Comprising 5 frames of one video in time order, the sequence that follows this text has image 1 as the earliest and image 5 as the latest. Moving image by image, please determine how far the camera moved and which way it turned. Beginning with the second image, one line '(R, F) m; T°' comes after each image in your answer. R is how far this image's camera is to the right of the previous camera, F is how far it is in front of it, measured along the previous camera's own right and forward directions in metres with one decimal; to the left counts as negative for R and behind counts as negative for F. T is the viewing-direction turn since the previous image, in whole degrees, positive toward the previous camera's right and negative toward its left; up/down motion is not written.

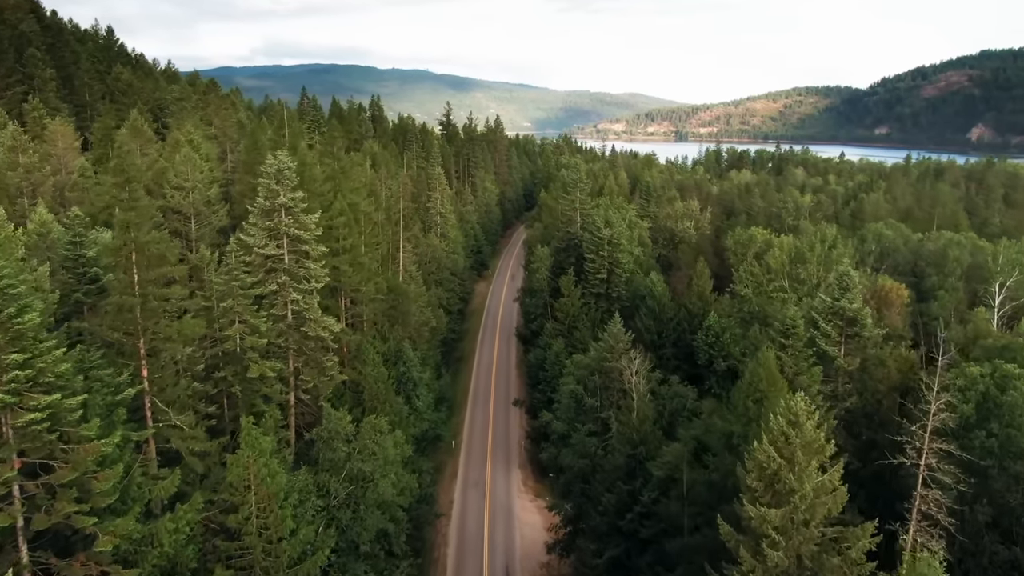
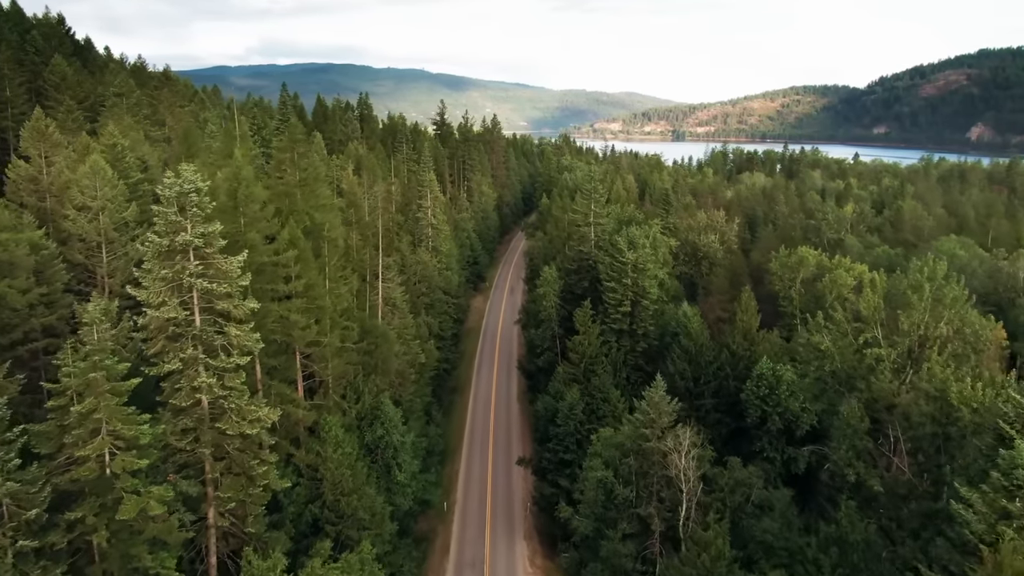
(-0.6, +11.1) m; 0°
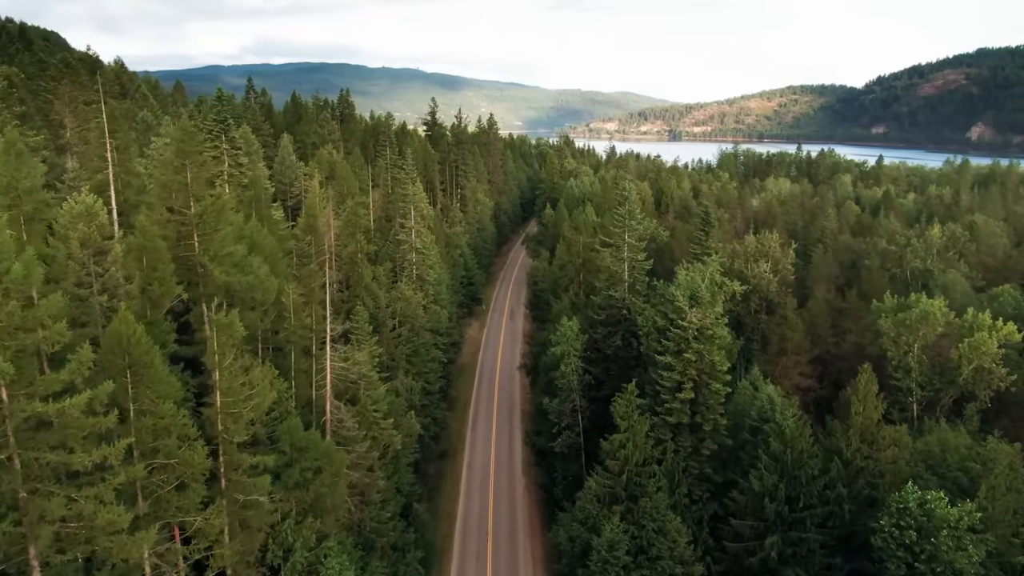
(-0.8, +16.0) m; 0°
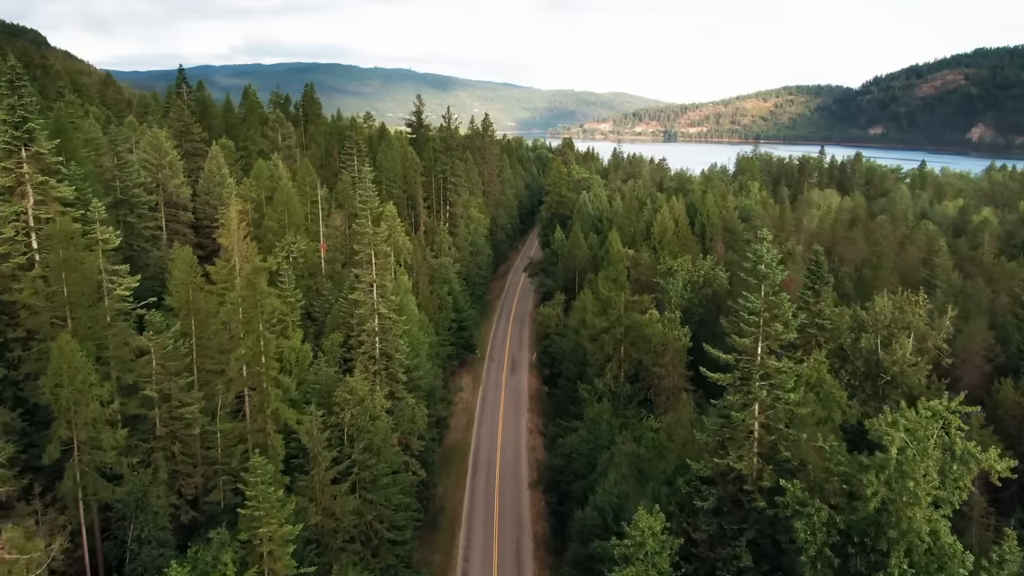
(-1.2, +22.8) m; +1°
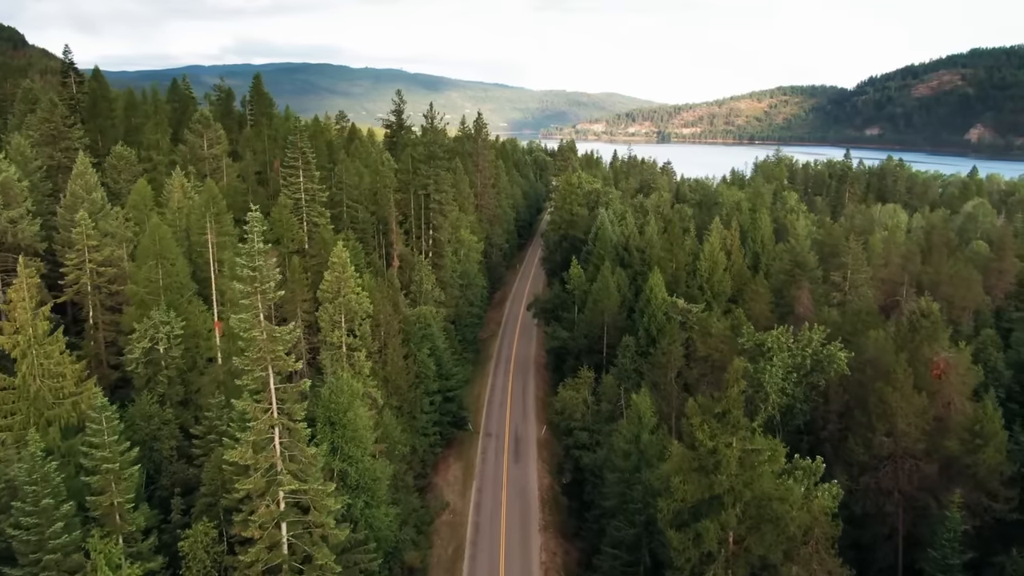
(-1.1, +22.2) m; +1°
